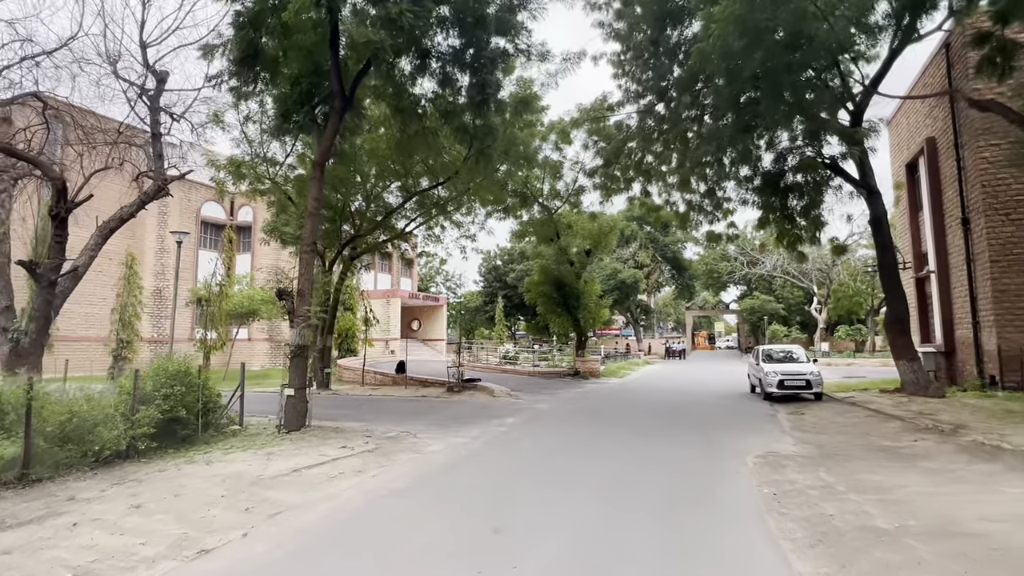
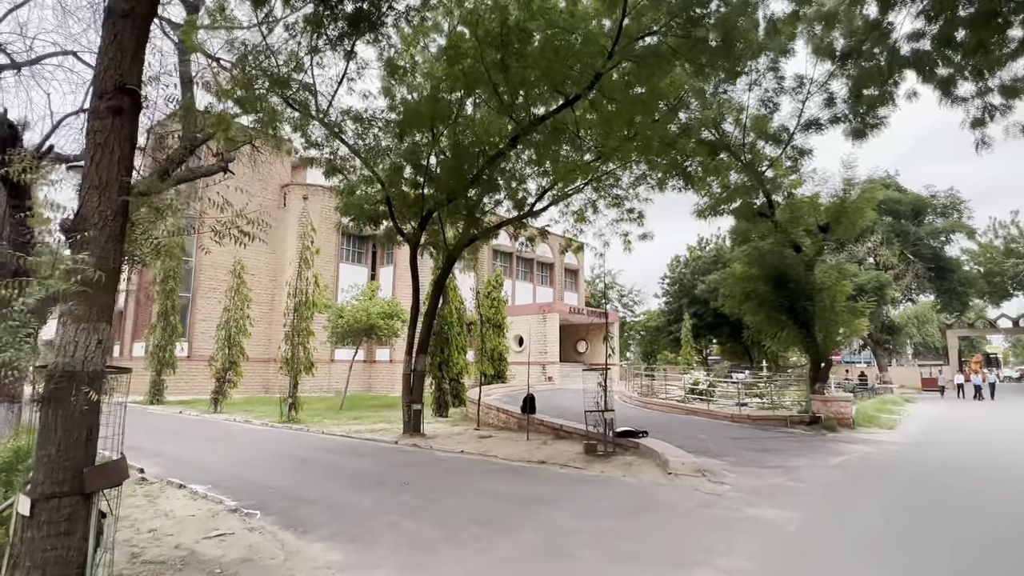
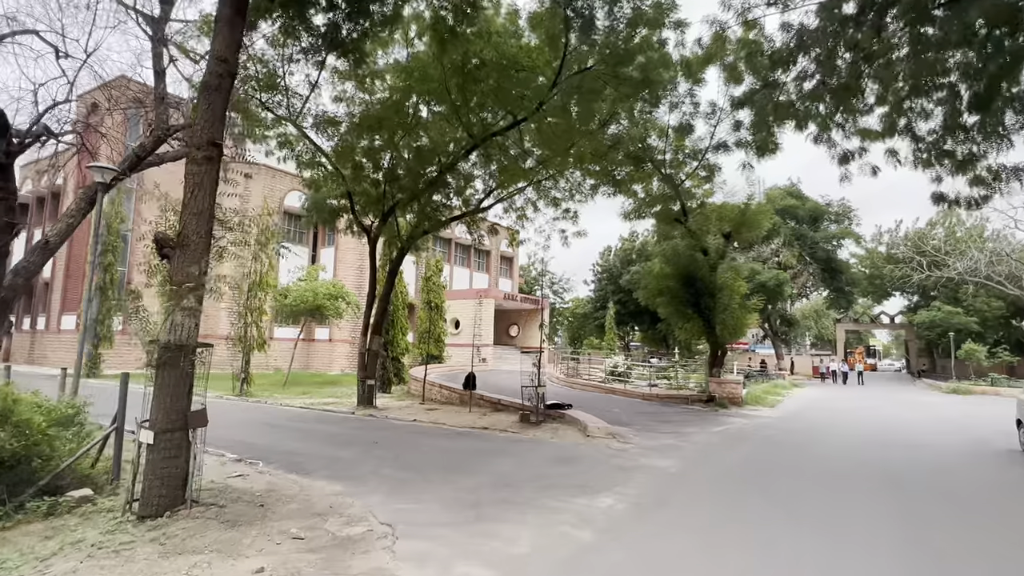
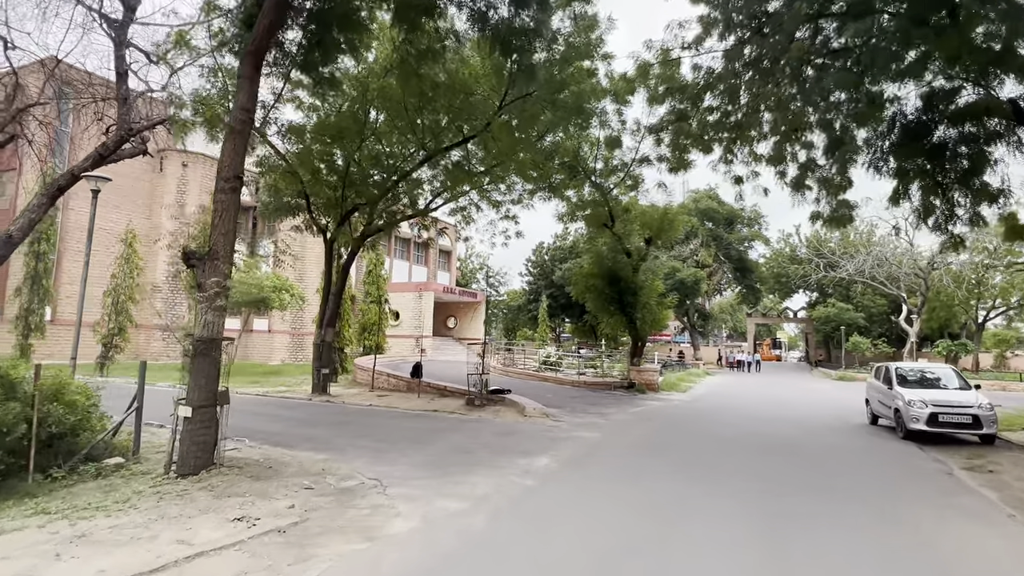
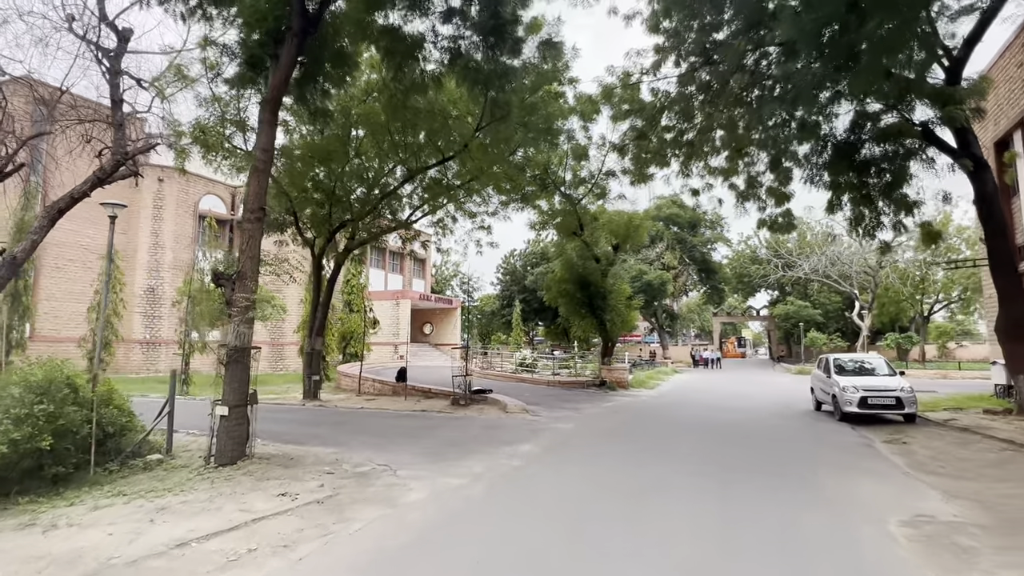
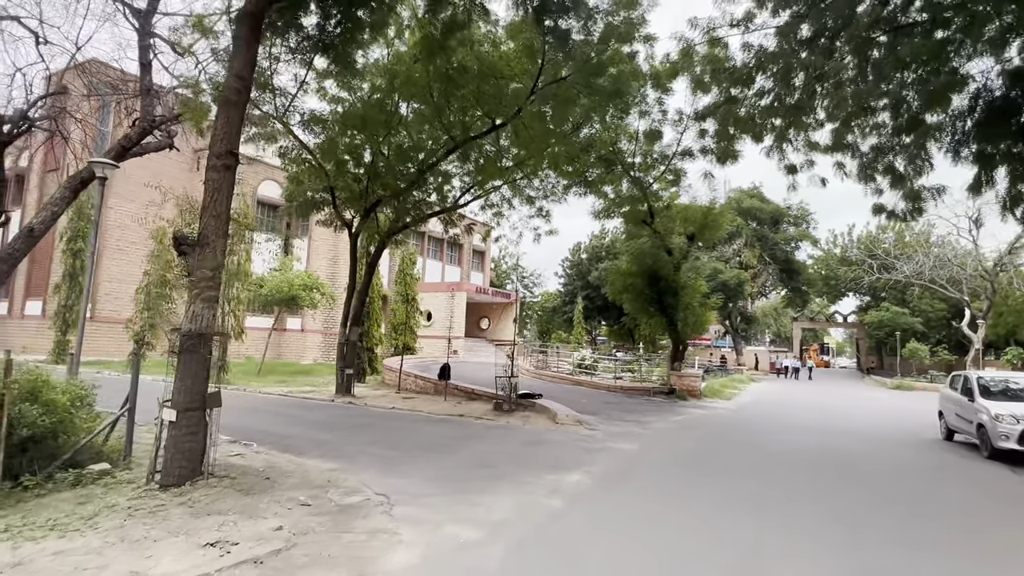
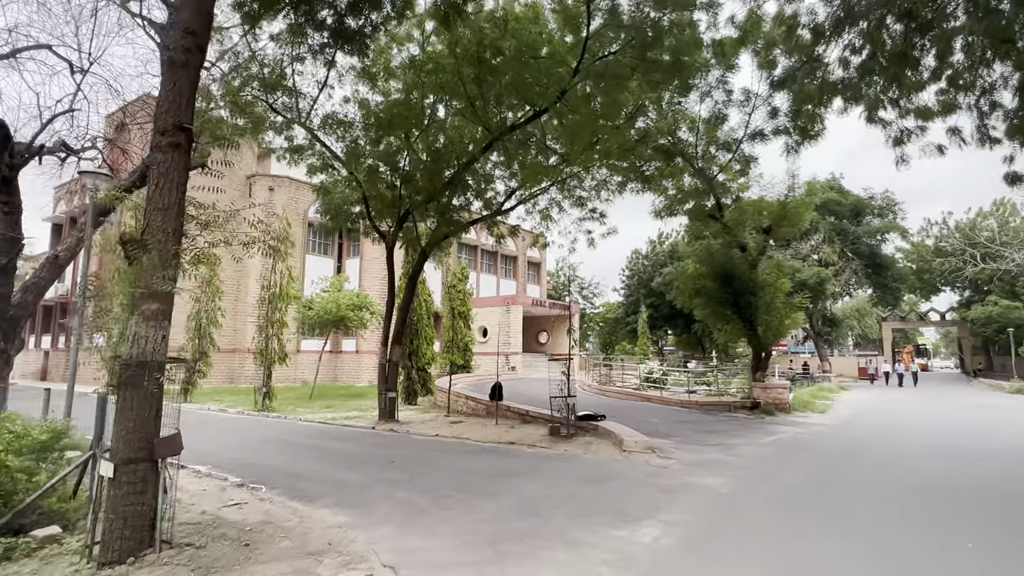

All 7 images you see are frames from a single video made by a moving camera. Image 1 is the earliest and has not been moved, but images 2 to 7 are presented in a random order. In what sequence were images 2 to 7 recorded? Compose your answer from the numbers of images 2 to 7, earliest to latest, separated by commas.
5, 4, 6, 3, 7, 2
